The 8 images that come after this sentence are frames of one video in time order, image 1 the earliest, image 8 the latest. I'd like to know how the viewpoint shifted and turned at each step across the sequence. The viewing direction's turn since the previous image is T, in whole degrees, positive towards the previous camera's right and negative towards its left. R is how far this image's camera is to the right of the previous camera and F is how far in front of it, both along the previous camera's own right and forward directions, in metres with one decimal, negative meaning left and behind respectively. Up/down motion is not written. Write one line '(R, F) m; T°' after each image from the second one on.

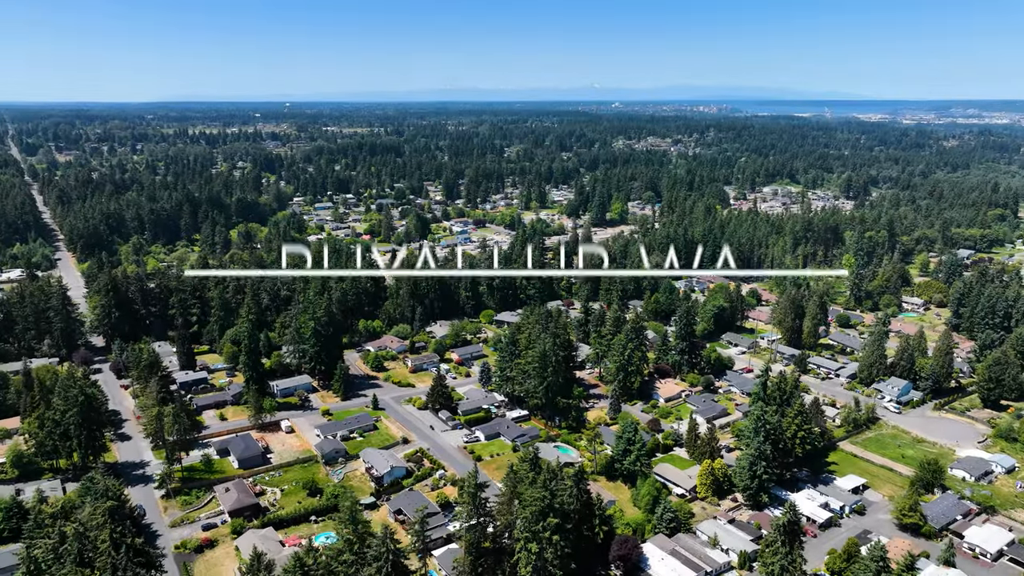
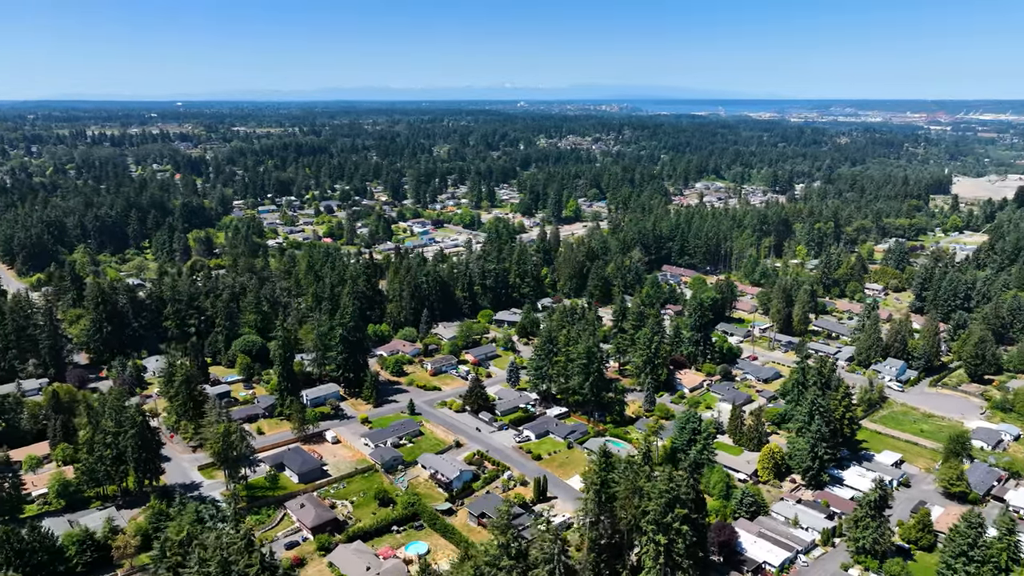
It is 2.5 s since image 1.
(-7.8, +0.4) m; +7°
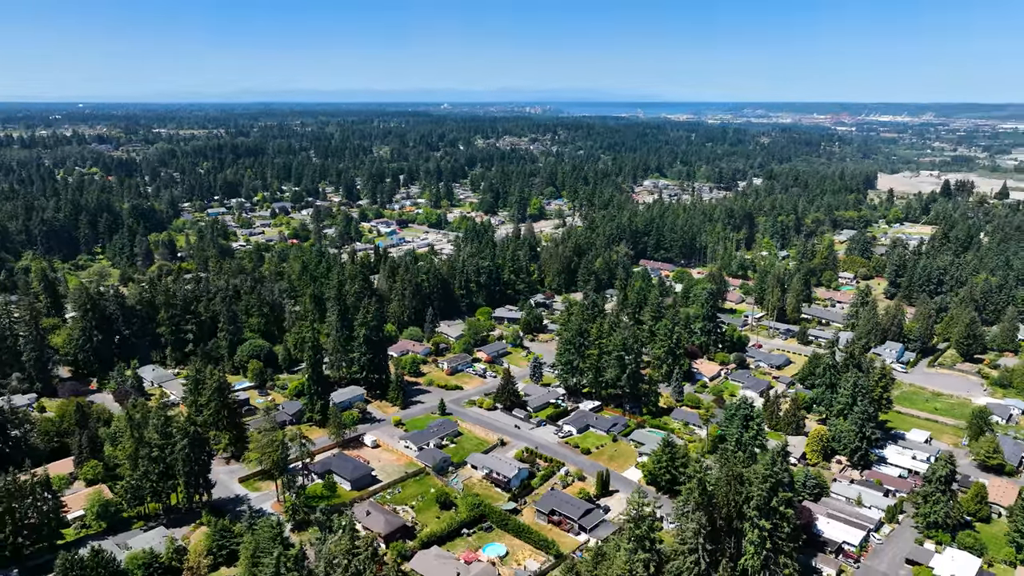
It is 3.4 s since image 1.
(-6.3, +1.2) m; +6°
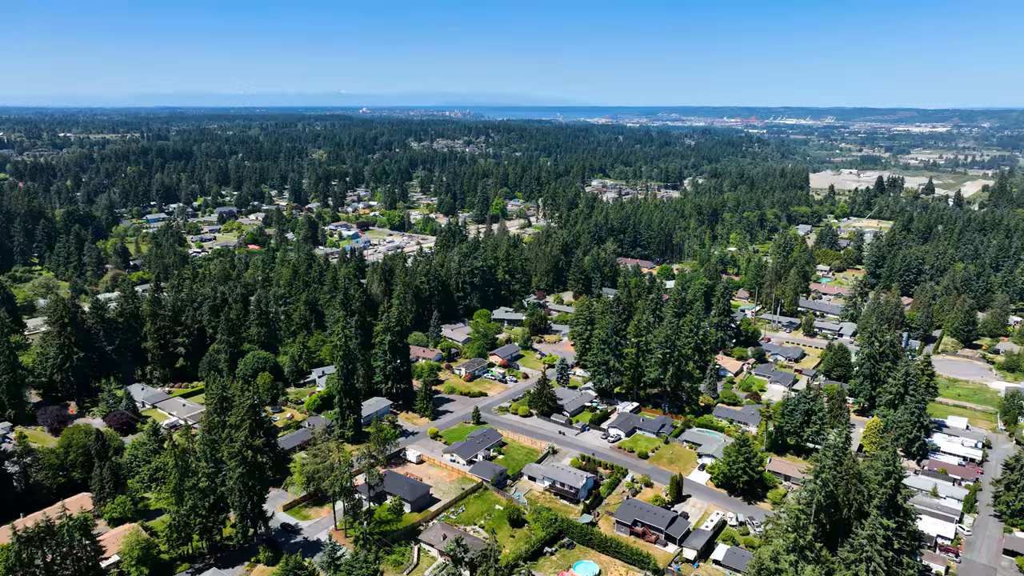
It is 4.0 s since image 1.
(-6.3, +2.8) m; +6°
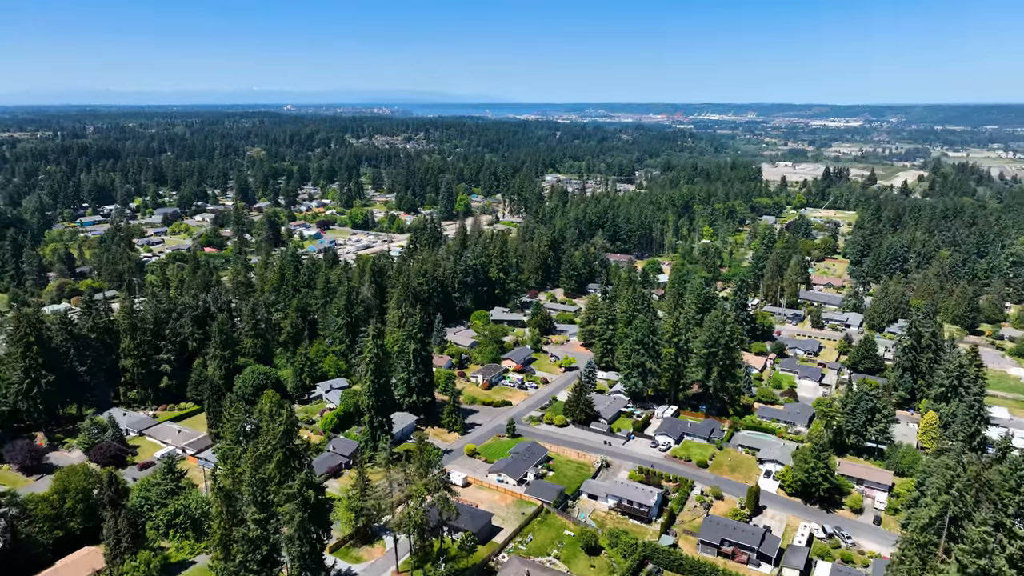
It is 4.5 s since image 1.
(-5.2, +3.7) m; +5°
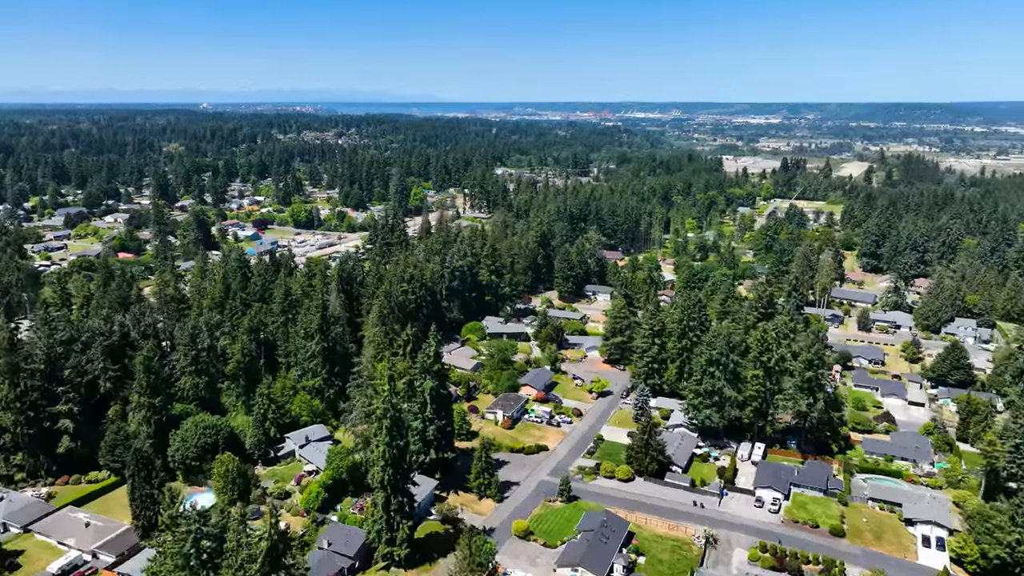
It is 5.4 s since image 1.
(-4.4, +10.1) m; +6°
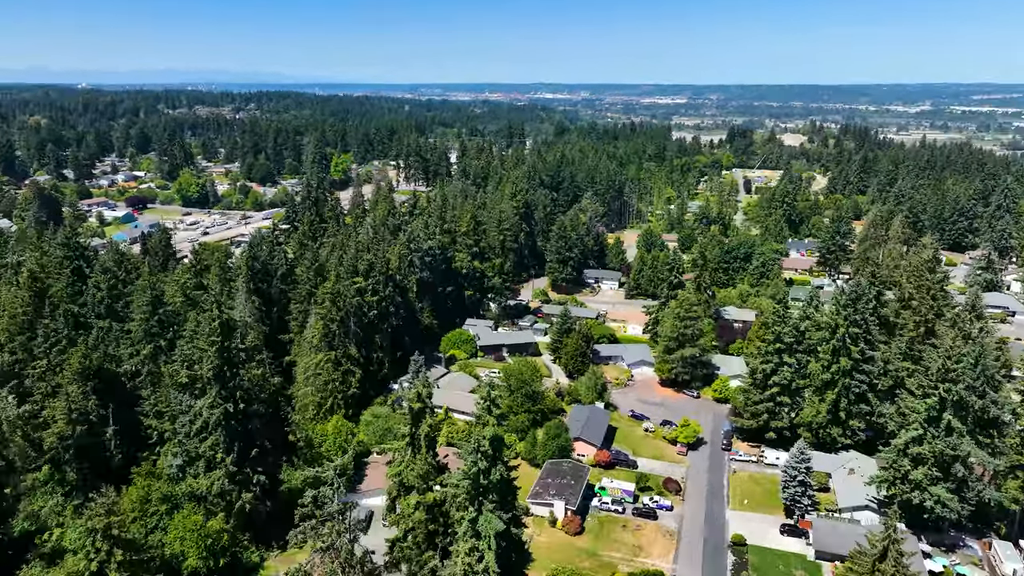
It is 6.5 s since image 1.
(-3.8, +15.0) m; +7°
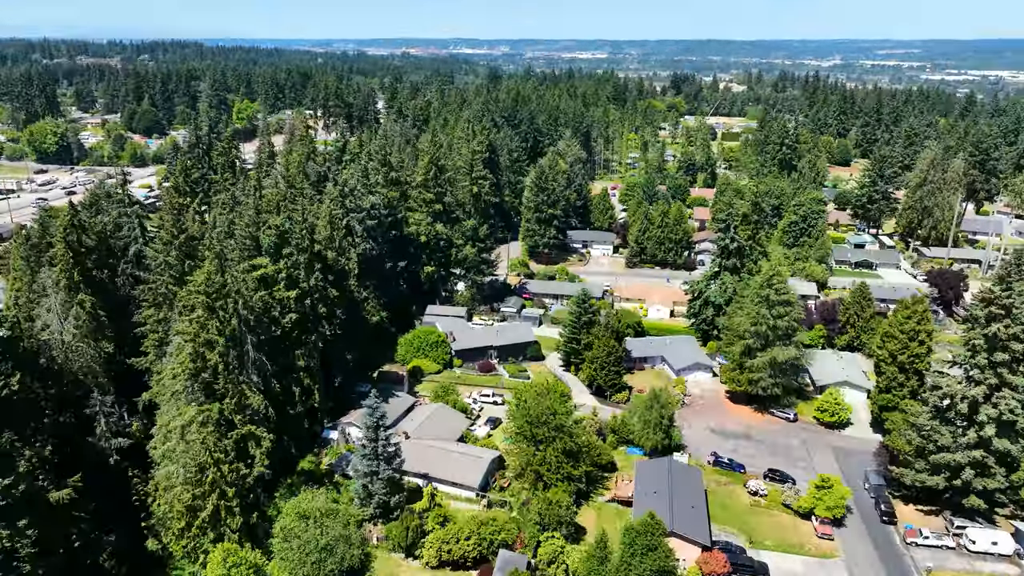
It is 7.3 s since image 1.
(-1.9, +10.2) m; +6°
